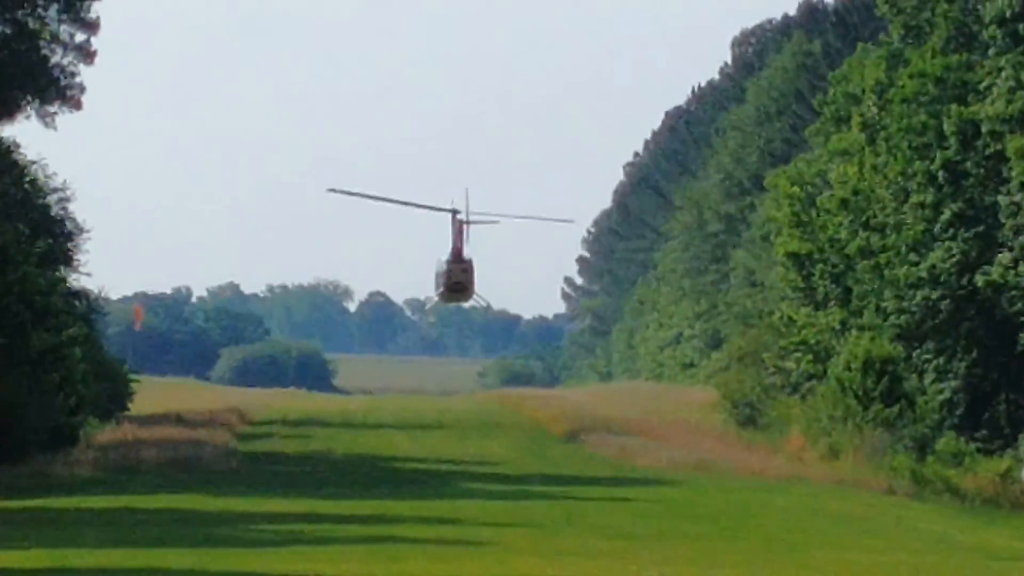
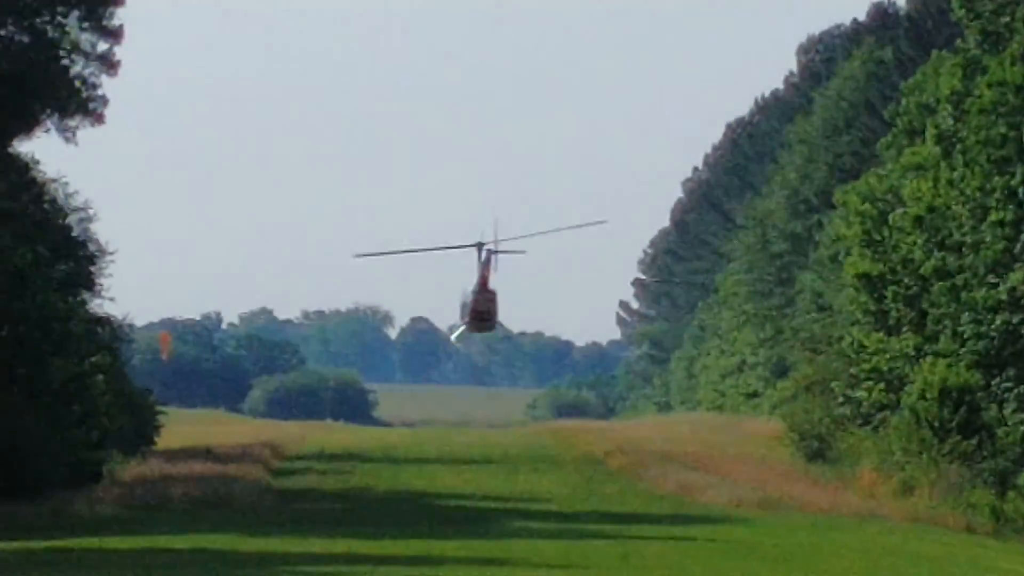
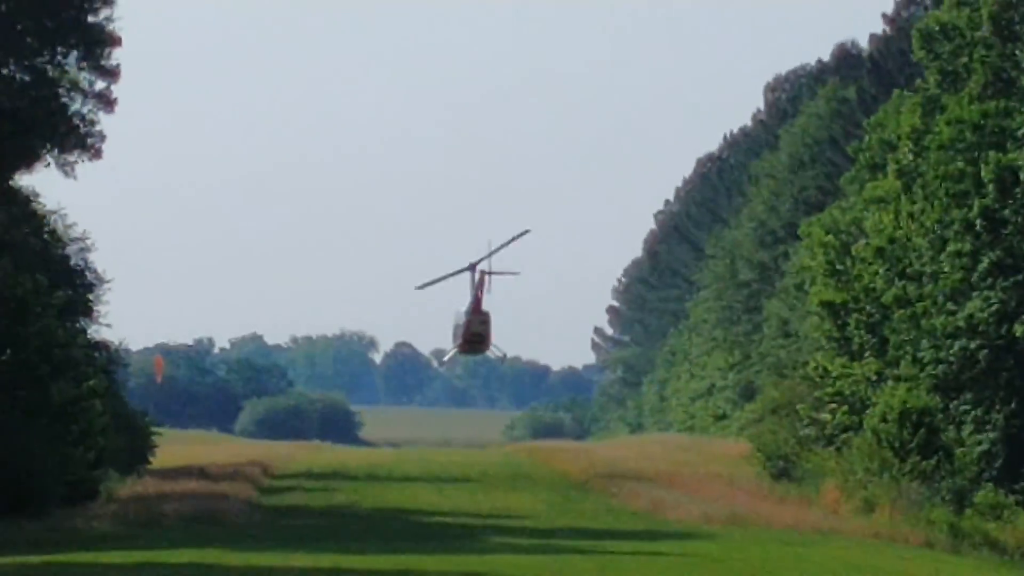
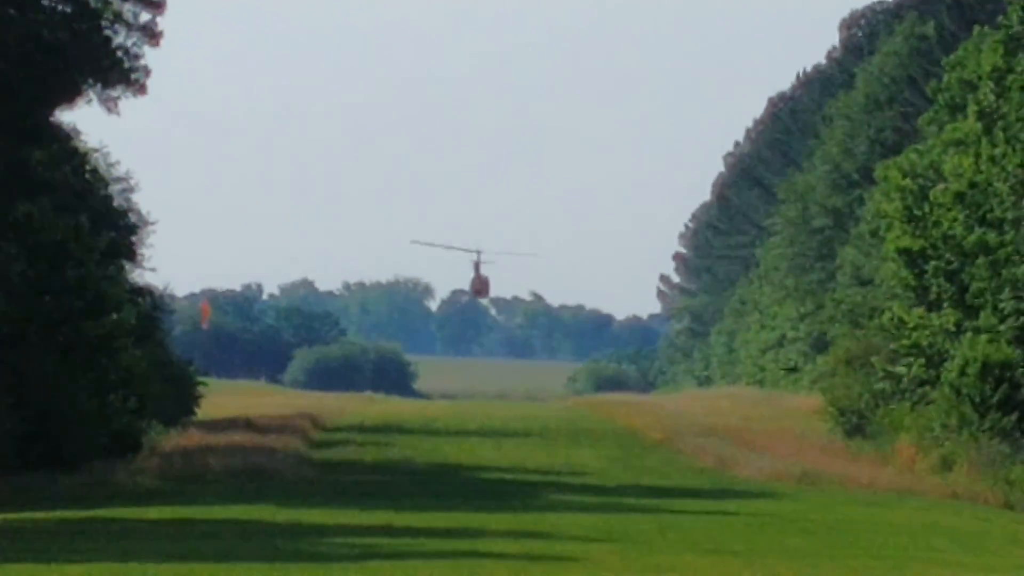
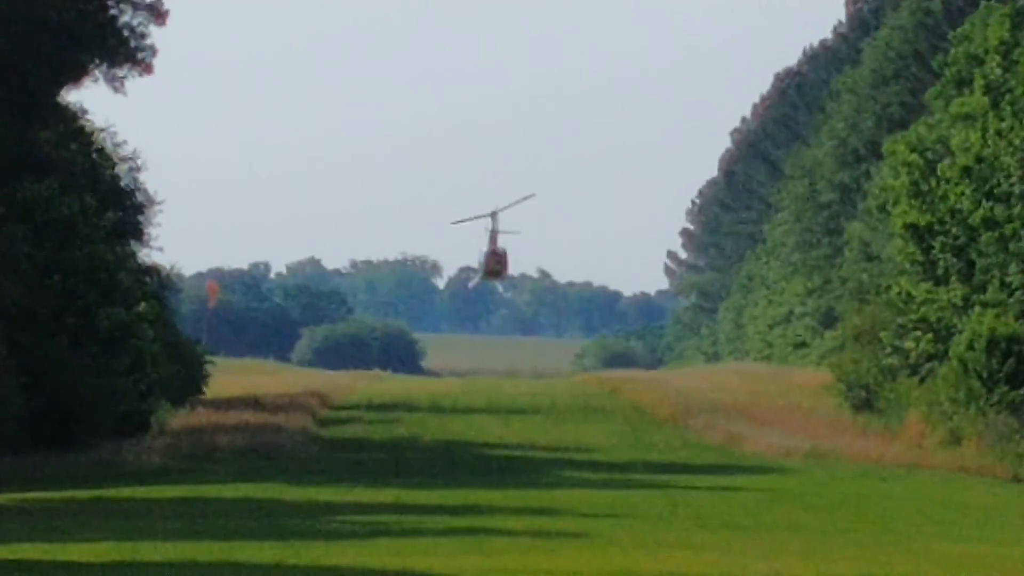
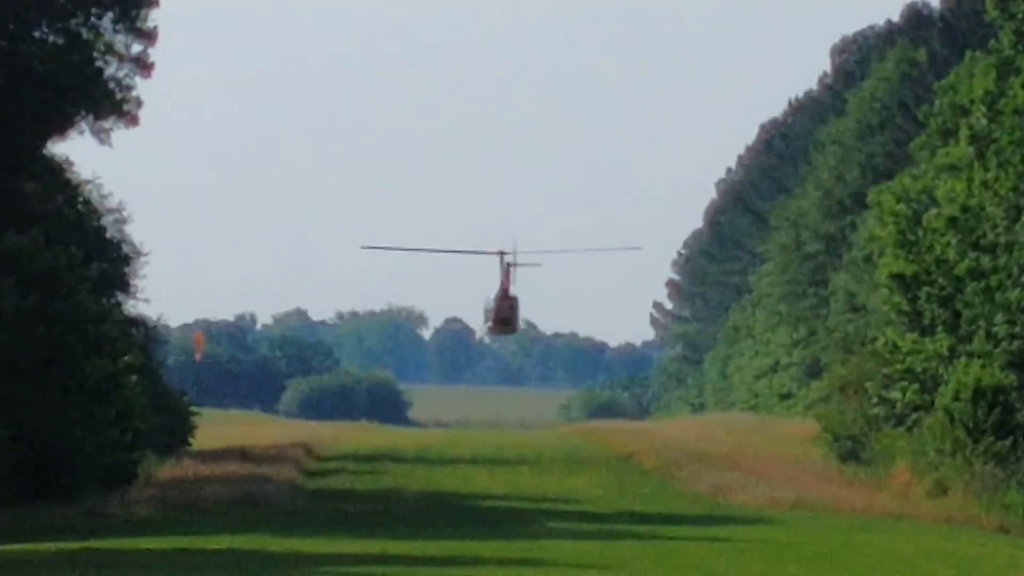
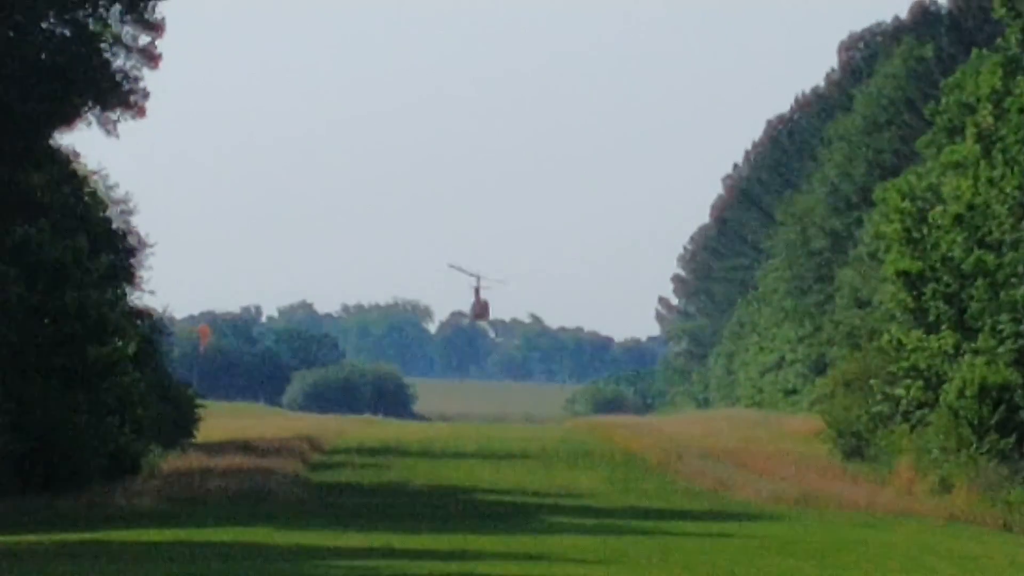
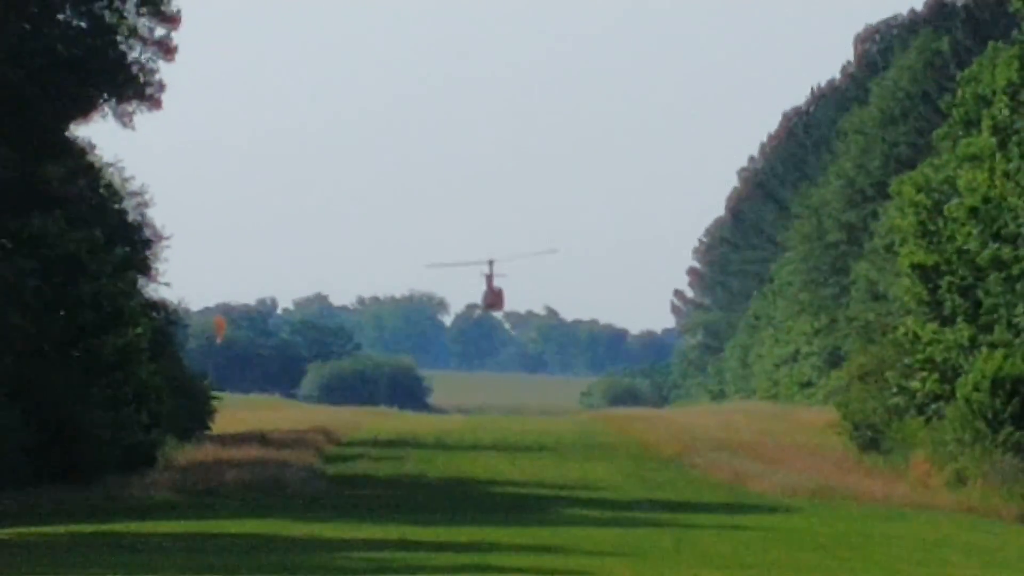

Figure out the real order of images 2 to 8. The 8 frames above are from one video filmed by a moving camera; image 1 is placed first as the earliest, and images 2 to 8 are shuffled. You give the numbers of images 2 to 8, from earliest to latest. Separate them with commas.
3, 2, 6, 5, 8, 4, 7
